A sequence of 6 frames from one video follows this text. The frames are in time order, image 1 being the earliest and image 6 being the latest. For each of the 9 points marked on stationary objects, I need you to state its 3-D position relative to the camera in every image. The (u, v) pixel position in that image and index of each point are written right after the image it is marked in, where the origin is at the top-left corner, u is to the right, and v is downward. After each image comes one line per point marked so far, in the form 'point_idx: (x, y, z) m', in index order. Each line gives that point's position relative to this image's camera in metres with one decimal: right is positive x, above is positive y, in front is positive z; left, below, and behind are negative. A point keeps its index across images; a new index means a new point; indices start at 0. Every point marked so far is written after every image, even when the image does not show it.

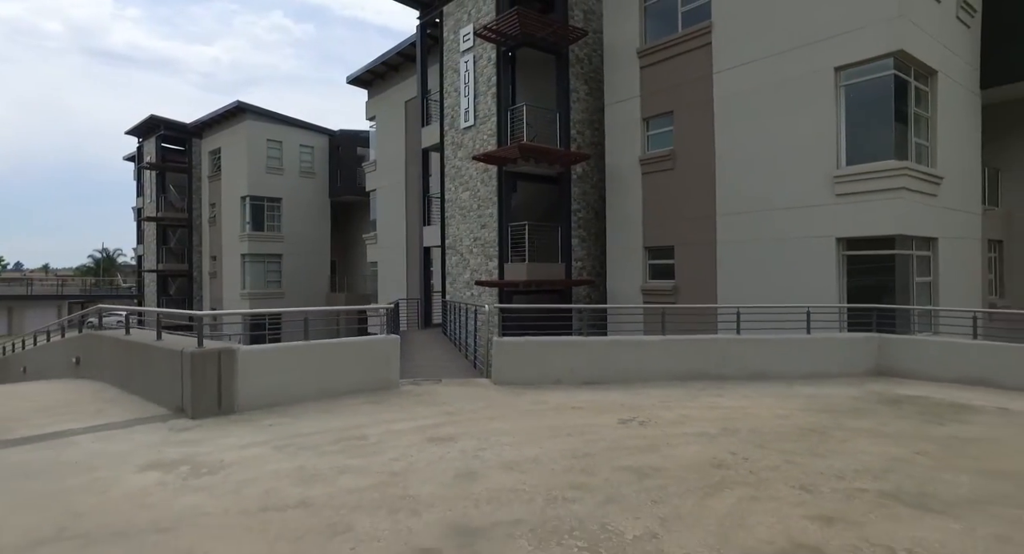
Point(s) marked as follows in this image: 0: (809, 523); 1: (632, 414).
0: (+1.8, -1.5, +3.7) m
1: (+1.3, -1.5, +6.7) m
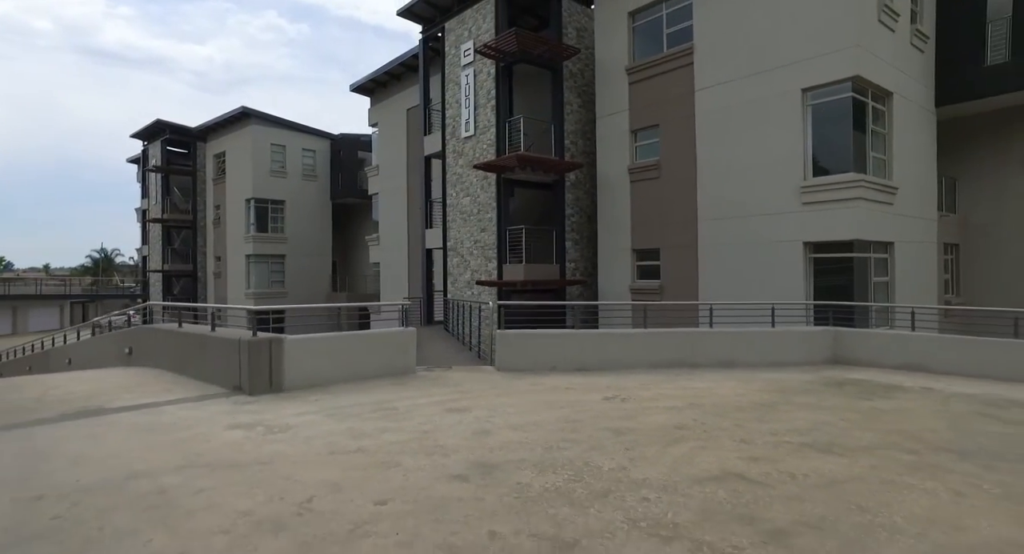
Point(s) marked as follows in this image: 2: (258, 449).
0: (+1.9, -1.5, +5.0) m
1: (+1.4, -1.5, +8.0) m
2: (-2.1, -1.4, +5.1) m
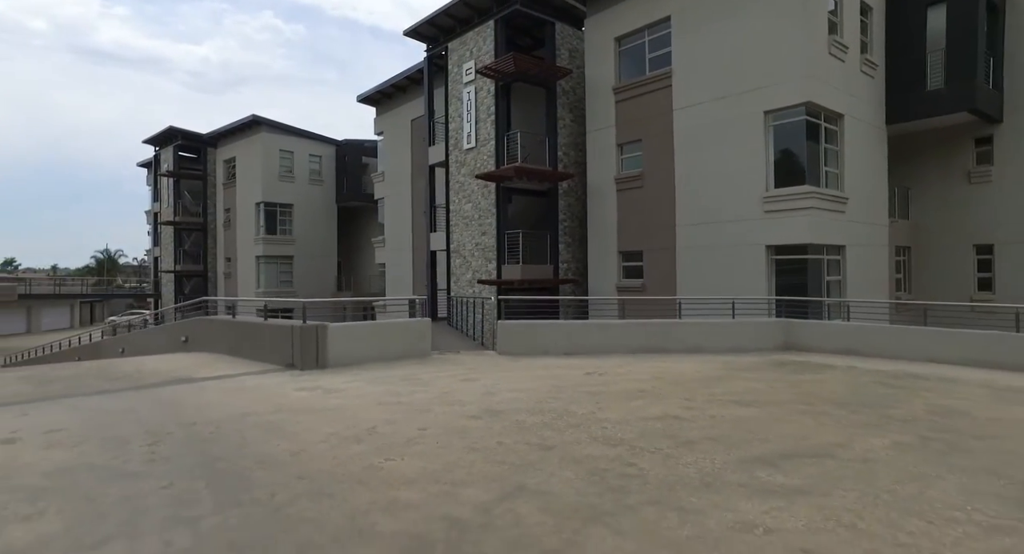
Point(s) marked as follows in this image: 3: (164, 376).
0: (+1.9, -1.4, +6.8) m
1: (+1.3, -1.5, +9.8) m
2: (-2.1, -1.4, +6.9) m
3: (-4.7, -1.3, +8.3) m
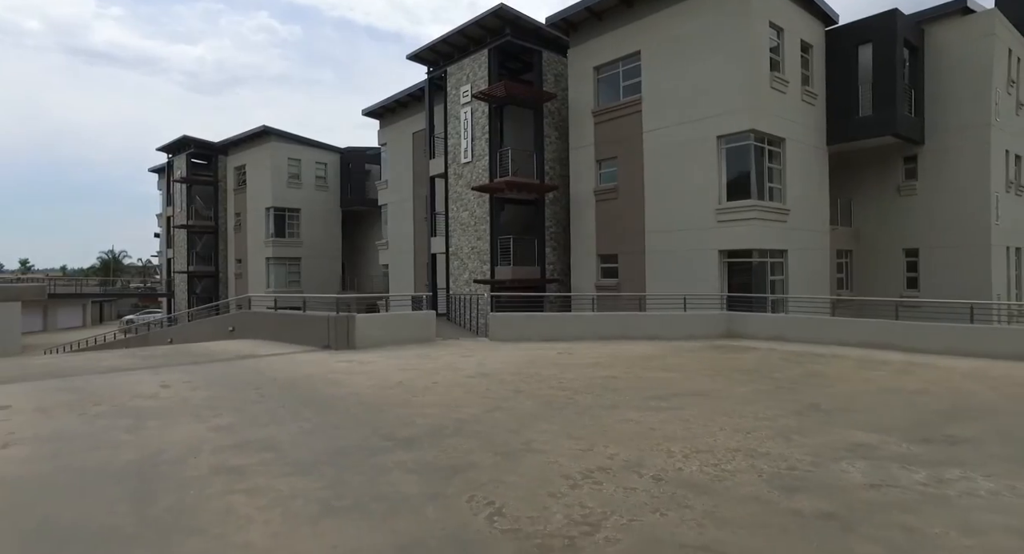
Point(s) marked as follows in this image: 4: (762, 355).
0: (+1.7, -1.5, +9.4) m
1: (+1.1, -1.5, +12.4) m
2: (-2.3, -1.4, +9.5) m
3: (-5.0, -1.4, +10.9) m
4: (+4.8, -1.5, +11.6) m
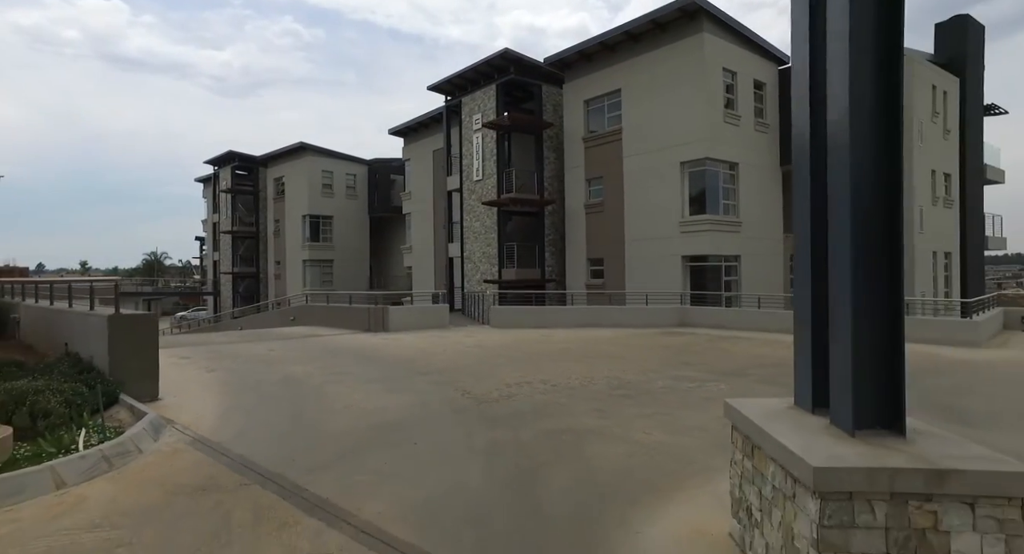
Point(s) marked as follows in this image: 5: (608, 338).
0: (+1.4, -1.5, +13.2) m
1: (+0.9, -1.5, +16.3) m
2: (-2.6, -1.4, +13.5) m
3: (-5.2, -1.4, +15.0) m
4: (+4.6, -1.5, +15.4) m
5: (+2.3, -1.5, +14.9) m
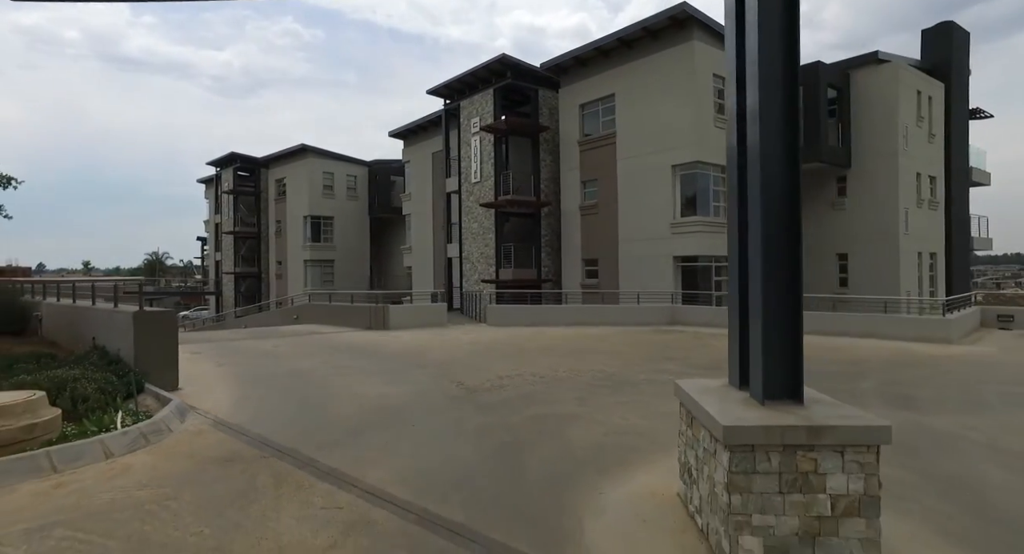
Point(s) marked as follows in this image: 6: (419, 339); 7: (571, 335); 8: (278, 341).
0: (+1.3, -1.5, +13.9) m
1: (+0.8, -1.5, +16.9) m
2: (-2.7, -1.4, +14.1) m
3: (-5.3, -1.4, +15.6) m
4: (+4.4, -1.5, +16.0) m
5: (+2.1, -1.5, +15.5) m
6: (-2.2, -1.5, +14.0) m
7: (+1.4, -1.5, +15.5) m
8: (-5.0, -1.4, +12.9) m
